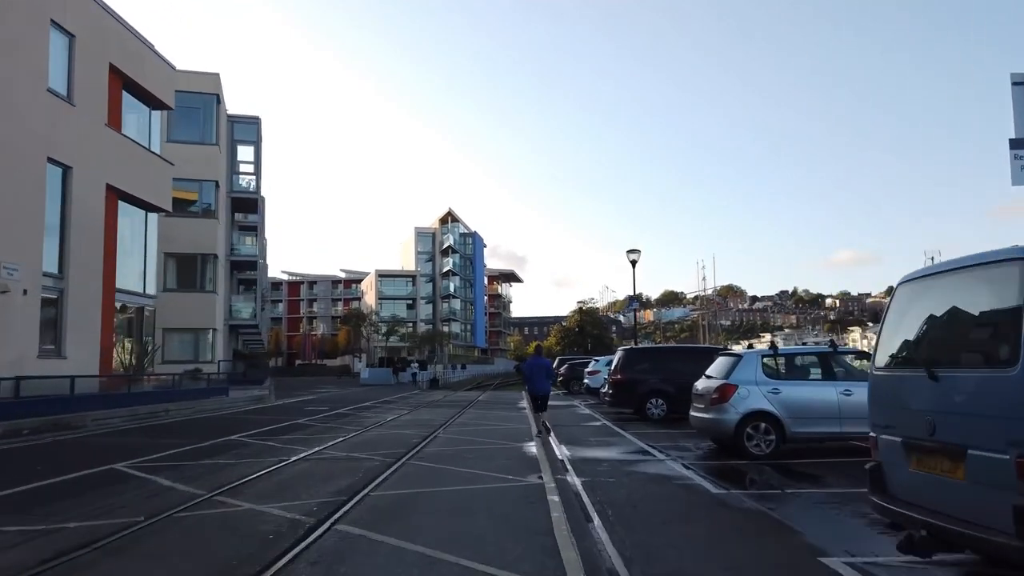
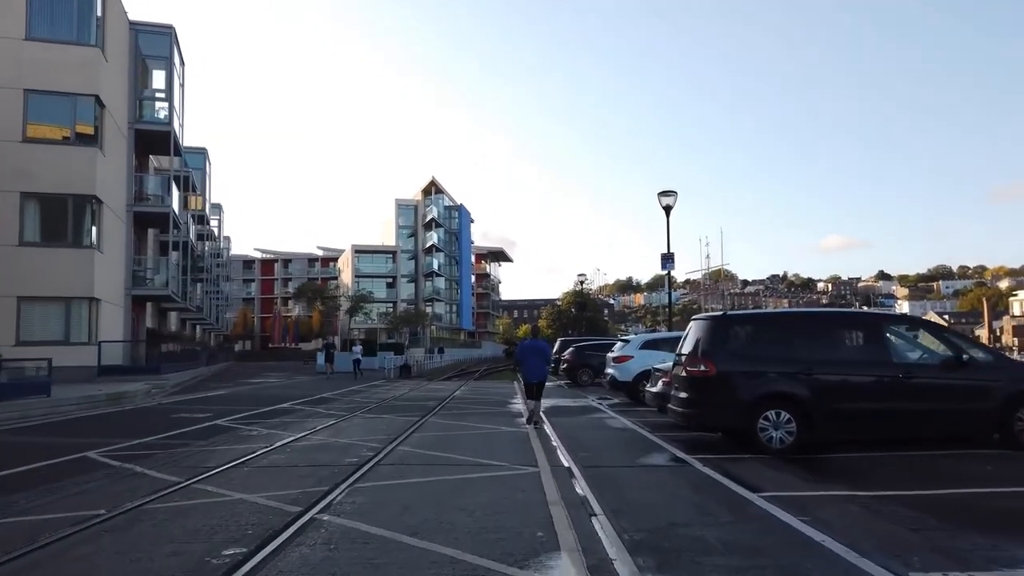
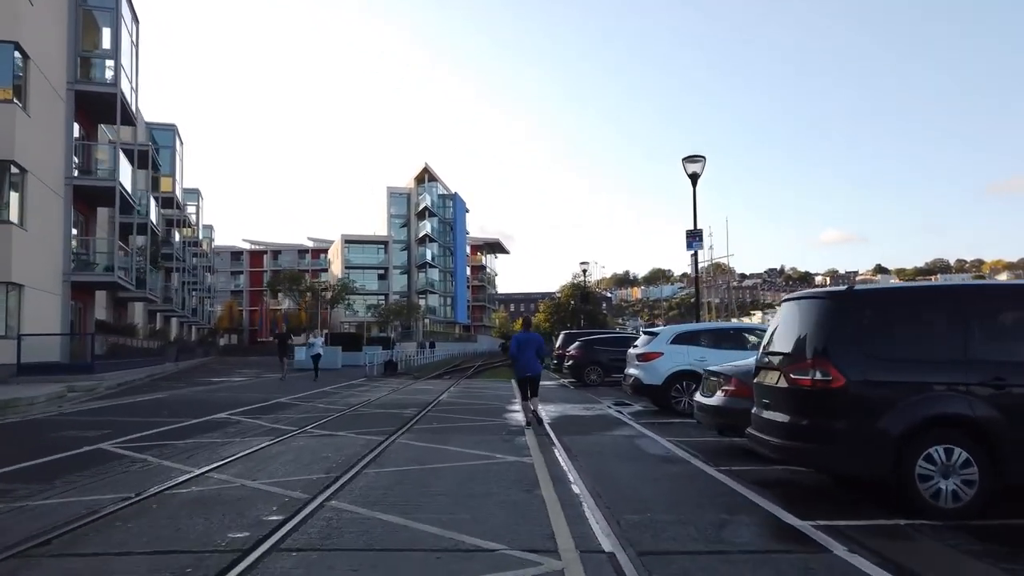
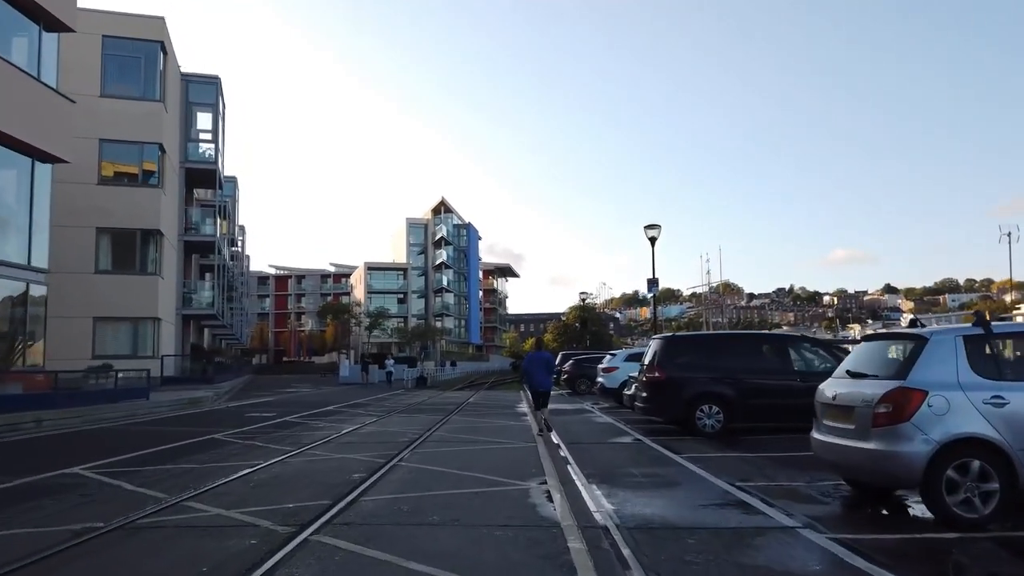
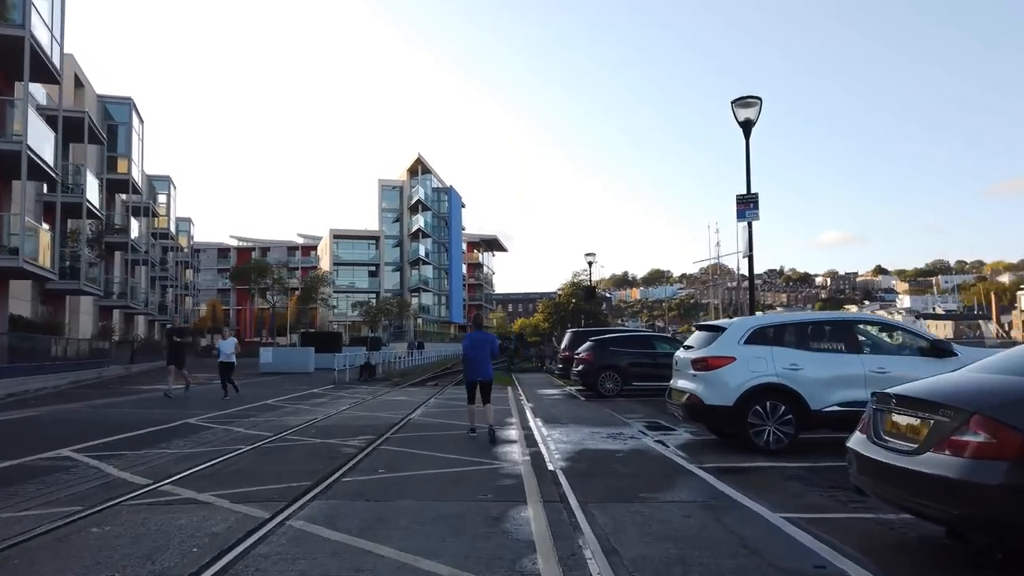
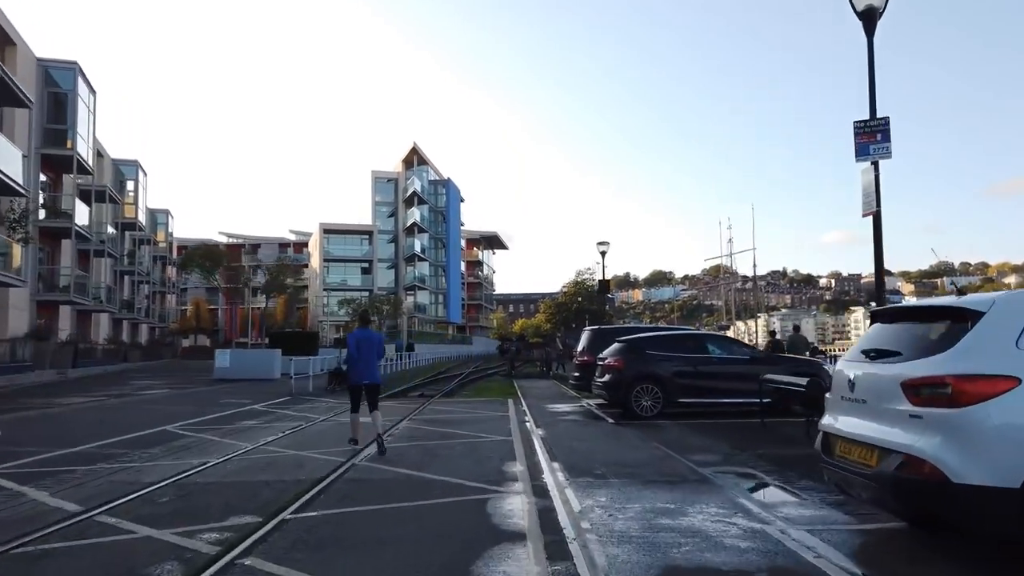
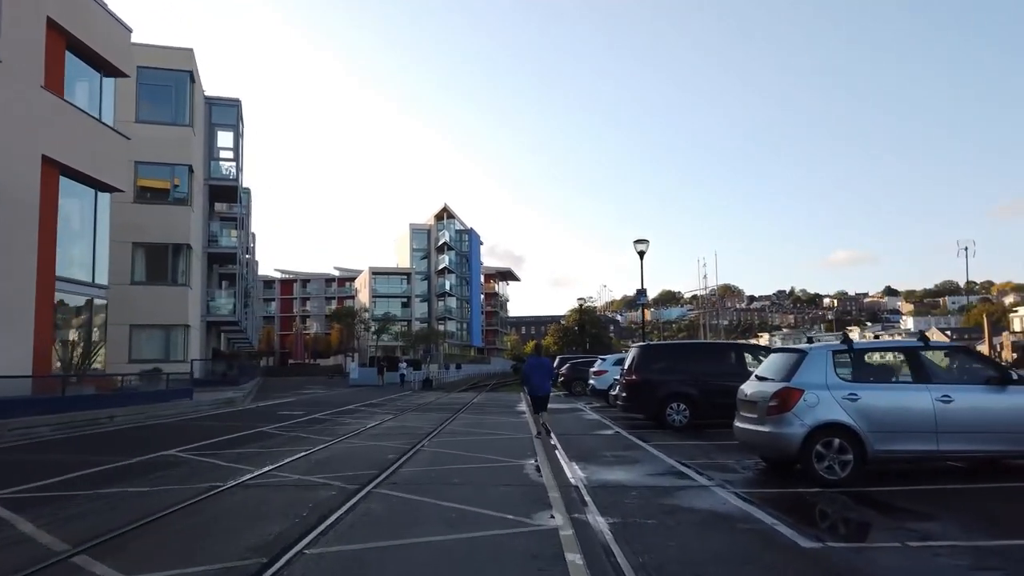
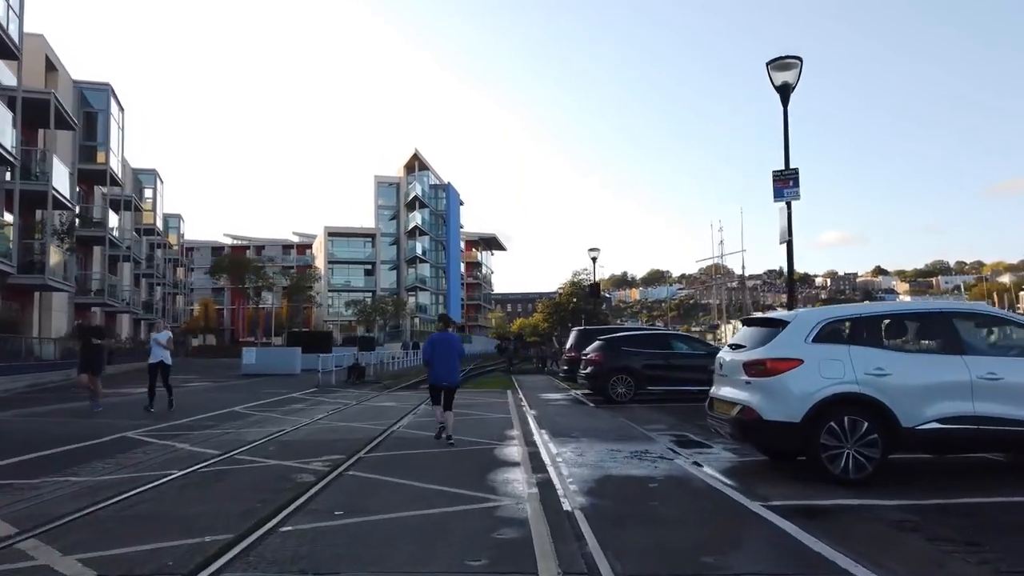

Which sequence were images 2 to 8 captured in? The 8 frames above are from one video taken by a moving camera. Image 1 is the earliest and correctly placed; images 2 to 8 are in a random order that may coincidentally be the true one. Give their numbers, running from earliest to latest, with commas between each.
7, 4, 2, 3, 5, 8, 6
